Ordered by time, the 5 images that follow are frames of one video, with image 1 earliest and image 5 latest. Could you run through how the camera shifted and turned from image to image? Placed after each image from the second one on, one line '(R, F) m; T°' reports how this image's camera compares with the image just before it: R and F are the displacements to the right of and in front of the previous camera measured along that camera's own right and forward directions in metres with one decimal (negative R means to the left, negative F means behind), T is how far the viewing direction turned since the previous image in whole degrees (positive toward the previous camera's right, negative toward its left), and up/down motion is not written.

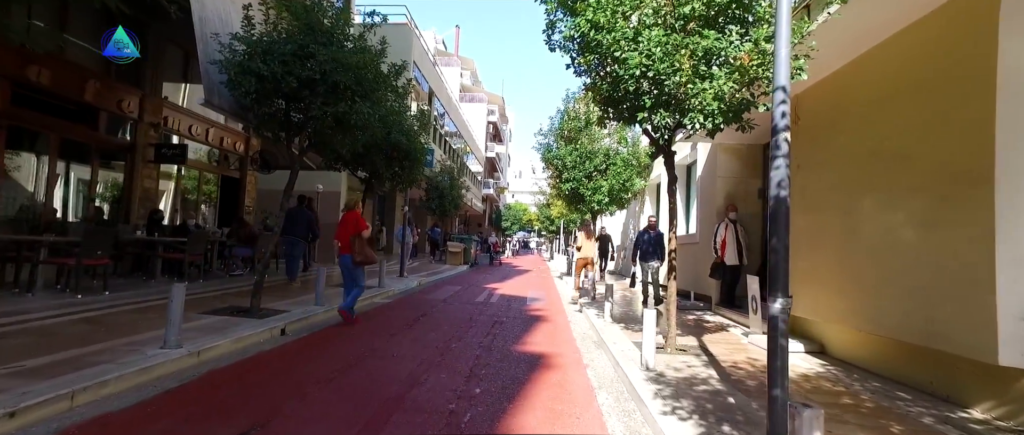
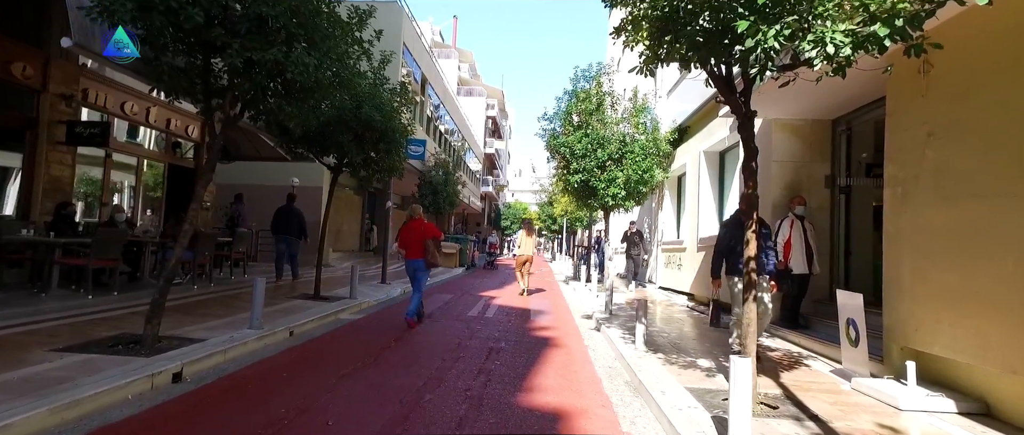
(0.0, +2.2) m; 0°
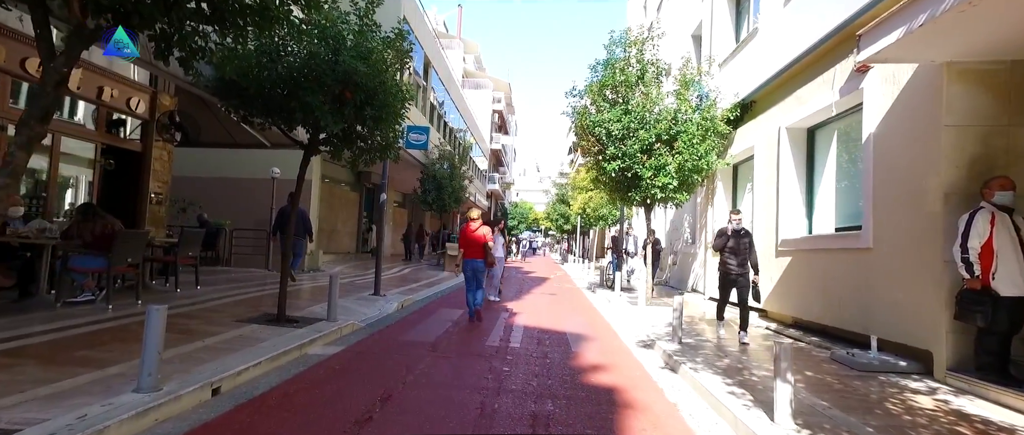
(-0.4, +2.7) m; 0°
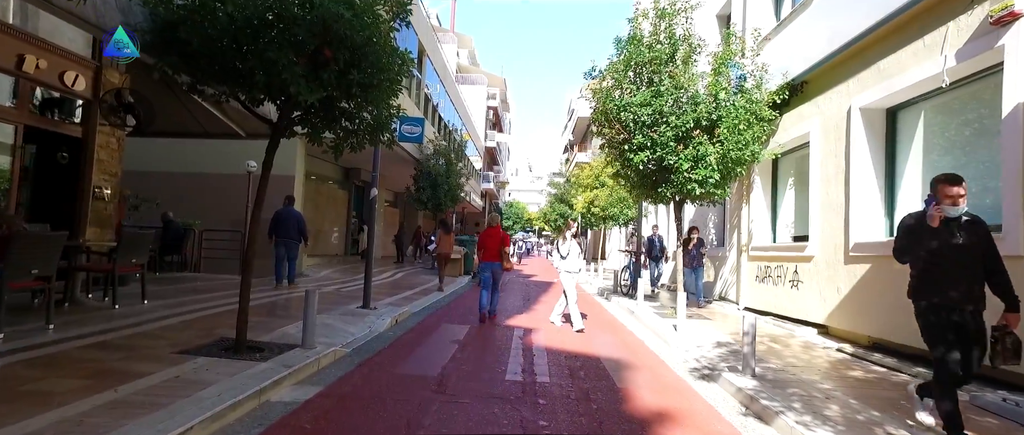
(-0.4, +1.7) m; +1°
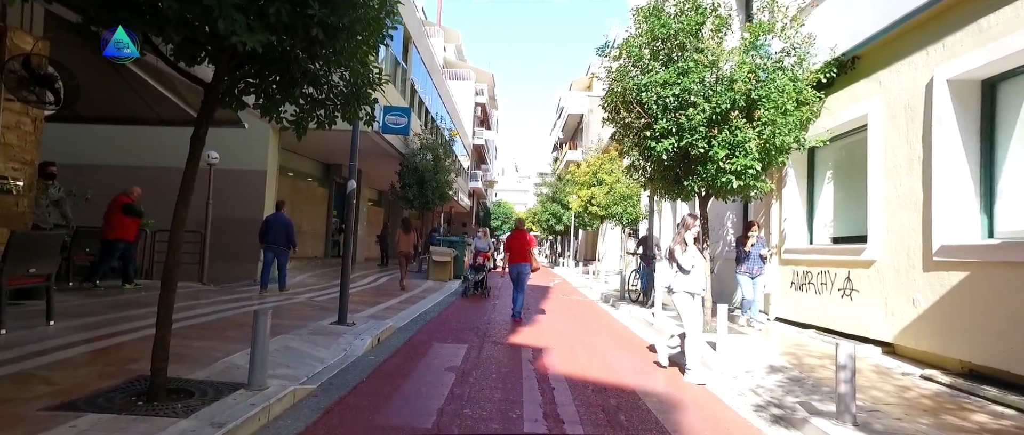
(-0.3, +1.6) m; +2°
